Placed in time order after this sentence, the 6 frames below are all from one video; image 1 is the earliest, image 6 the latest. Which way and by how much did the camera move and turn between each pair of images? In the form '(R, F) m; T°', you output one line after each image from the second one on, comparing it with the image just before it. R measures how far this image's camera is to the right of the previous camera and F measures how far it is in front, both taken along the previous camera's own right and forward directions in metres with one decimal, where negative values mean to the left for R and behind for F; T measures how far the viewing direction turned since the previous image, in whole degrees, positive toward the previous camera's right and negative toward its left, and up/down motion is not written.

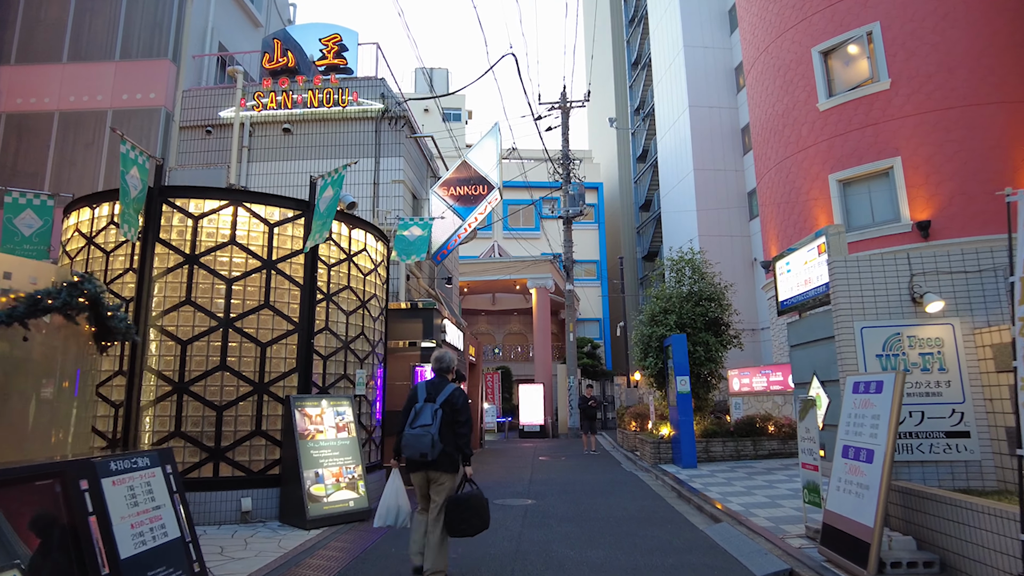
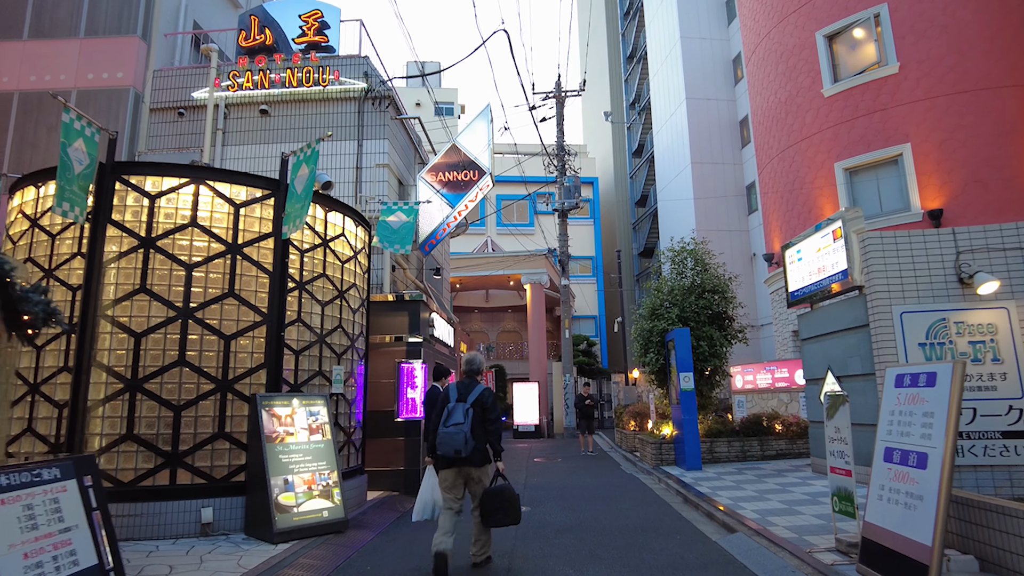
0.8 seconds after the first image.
(0.0, +0.7) m; 0°
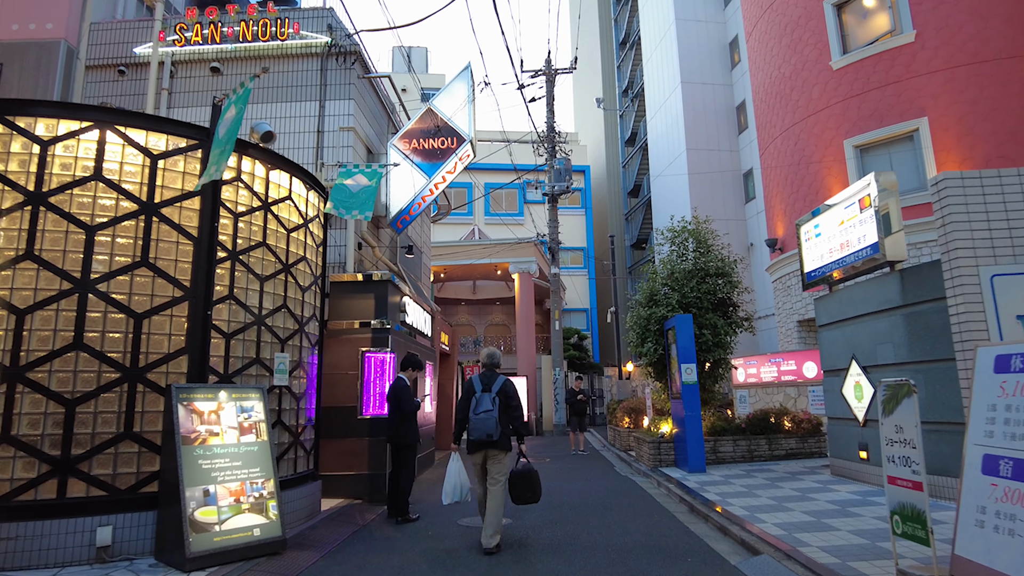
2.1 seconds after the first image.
(+0.1, +1.2) m; +1°
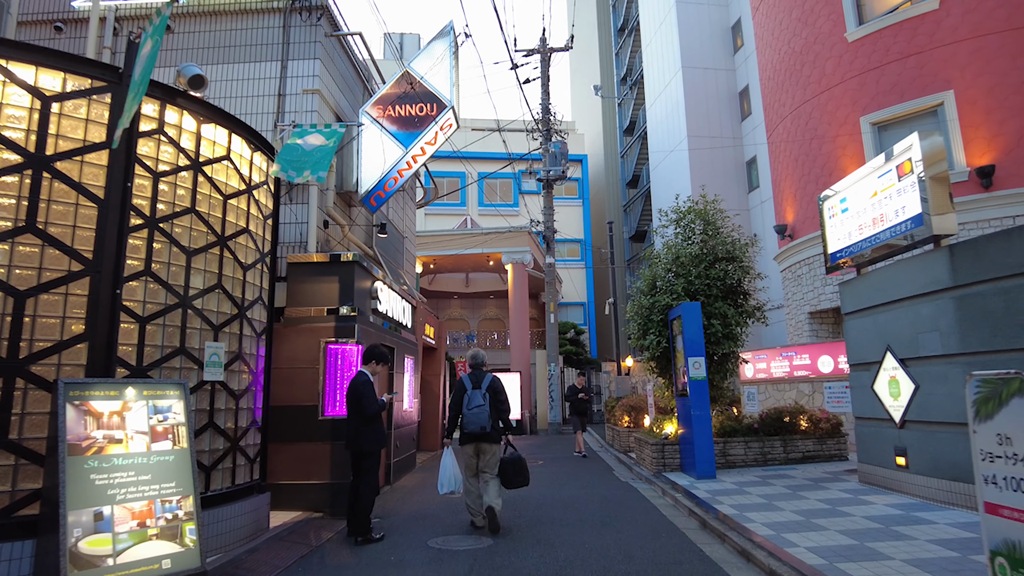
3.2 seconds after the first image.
(+0.1, +1.1) m; 0°
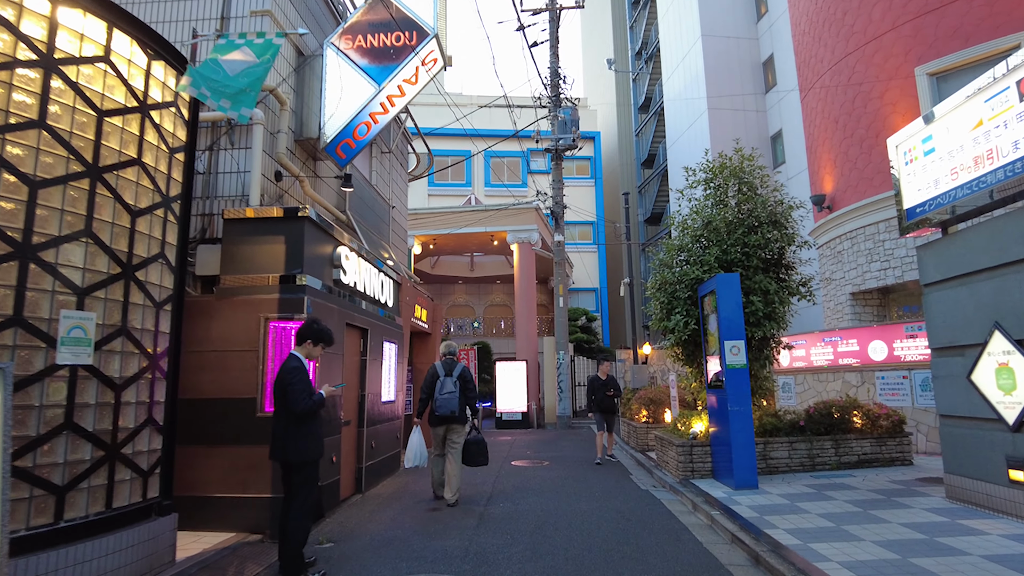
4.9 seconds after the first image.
(+0.2, +1.6) m; -1°
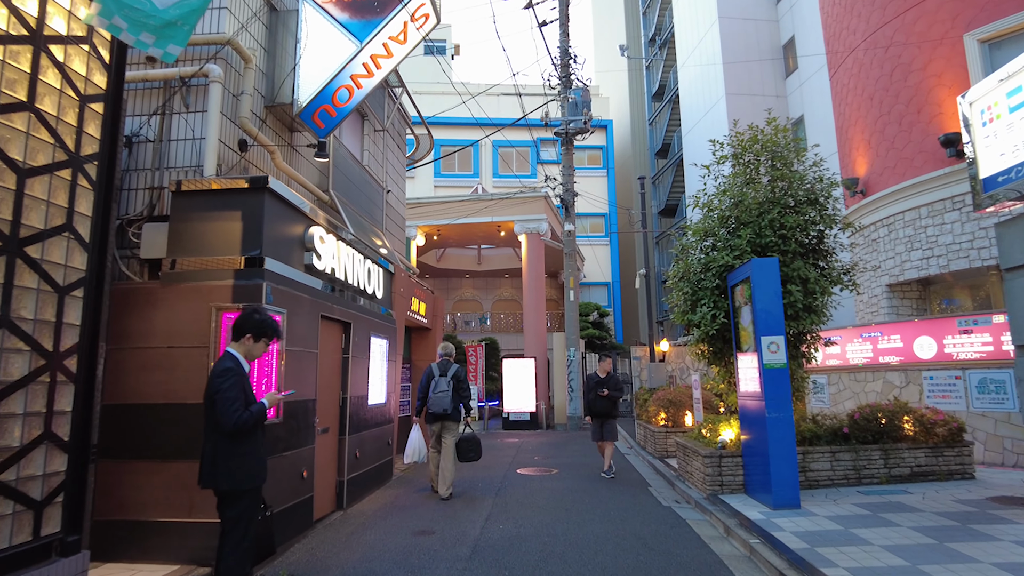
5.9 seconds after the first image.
(+0.1, +1.0) m; -1°
